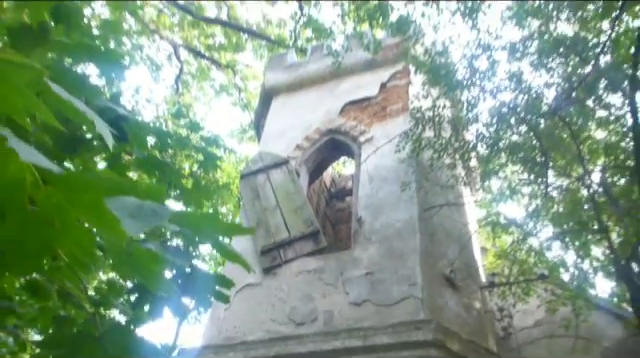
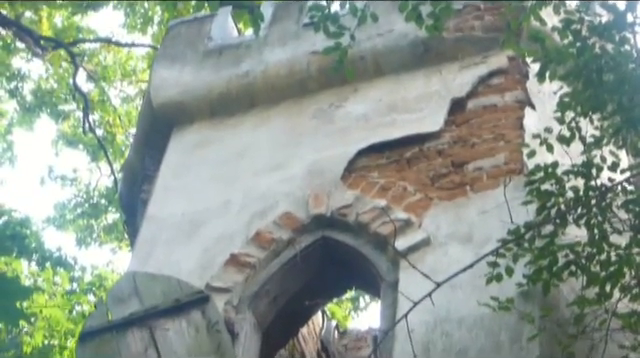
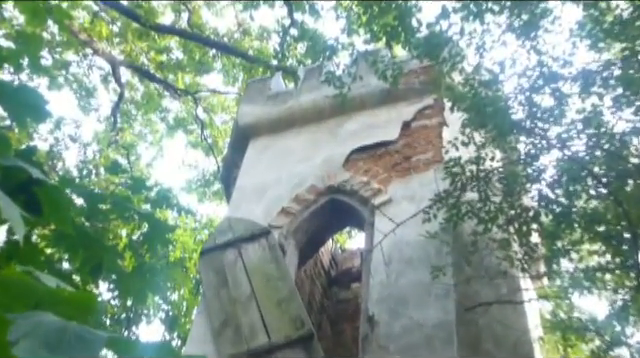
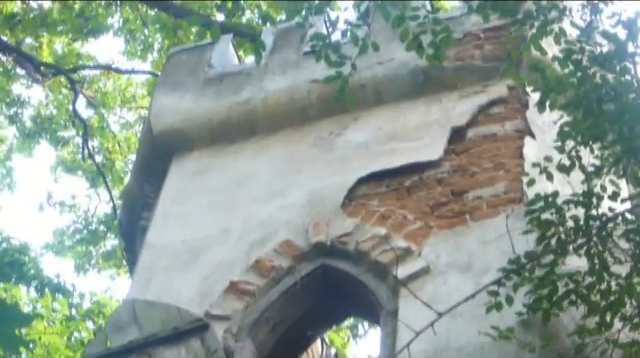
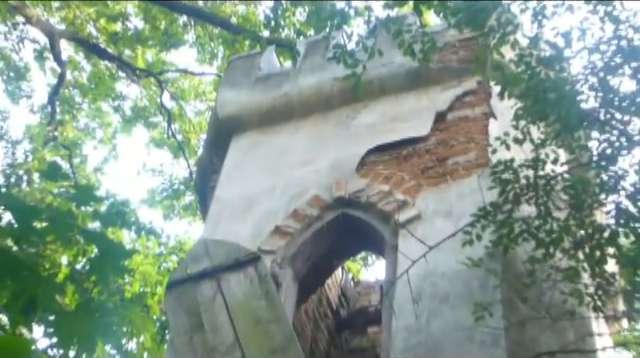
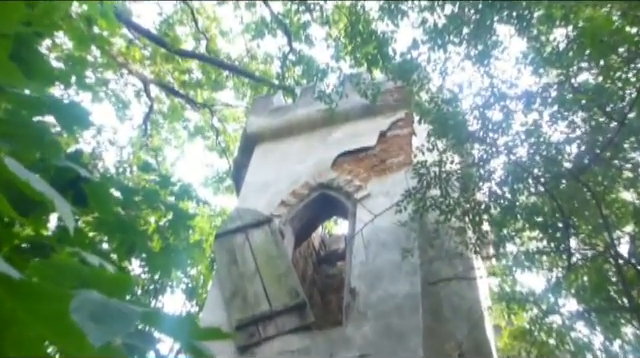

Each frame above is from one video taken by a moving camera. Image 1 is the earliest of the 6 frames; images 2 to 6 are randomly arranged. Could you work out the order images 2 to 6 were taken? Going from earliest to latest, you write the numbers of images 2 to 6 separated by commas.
6, 3, 5, 4, 2
